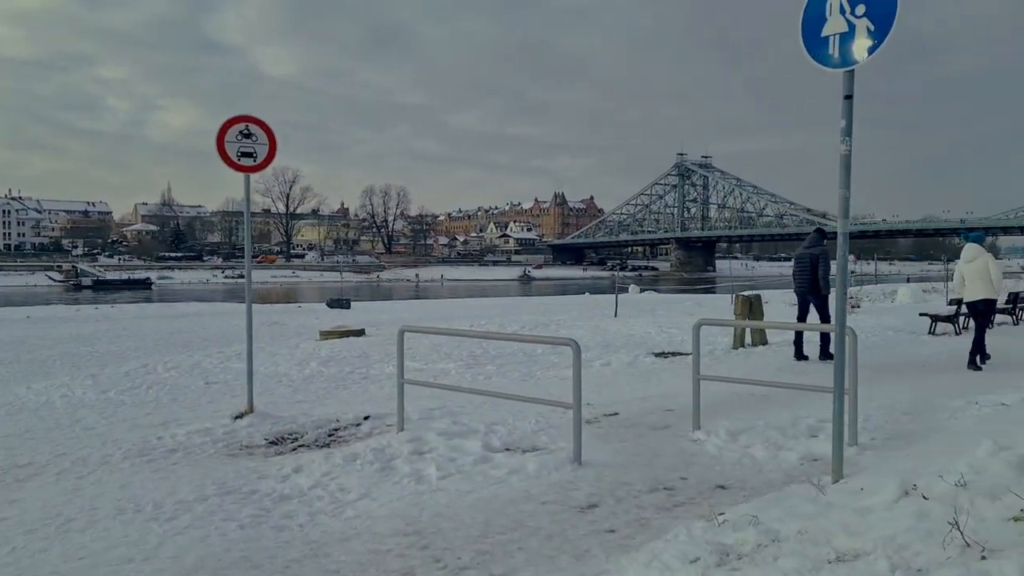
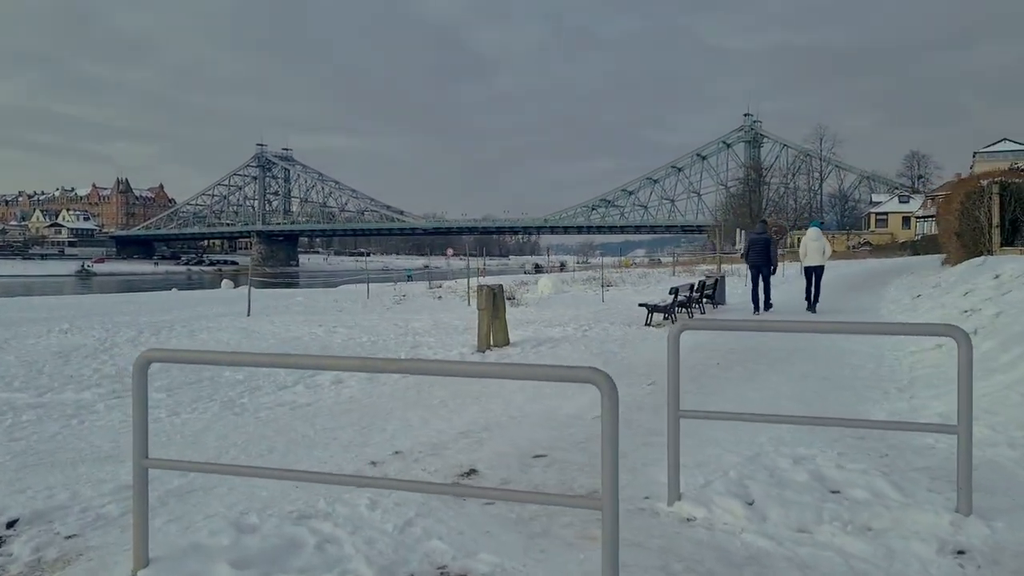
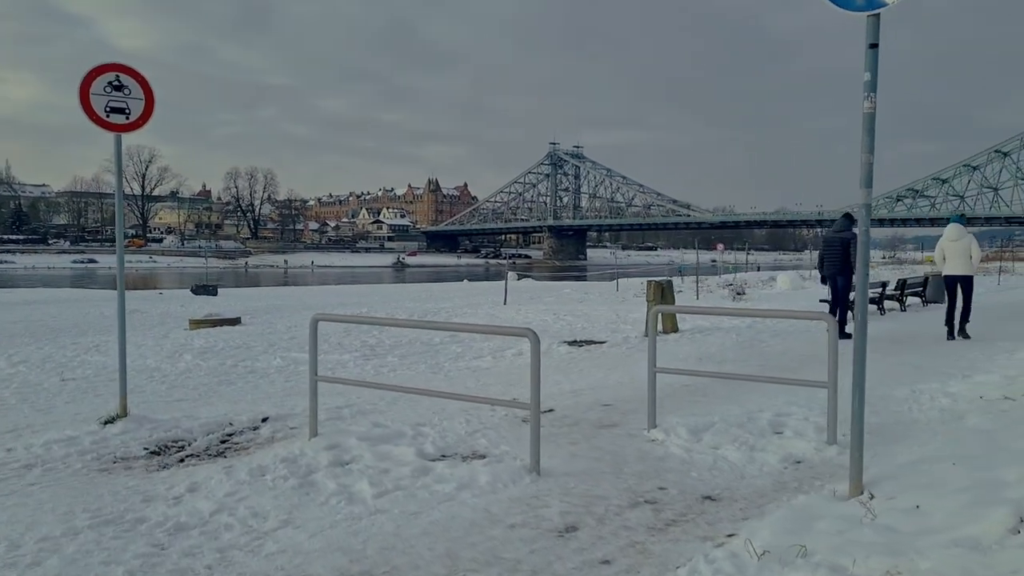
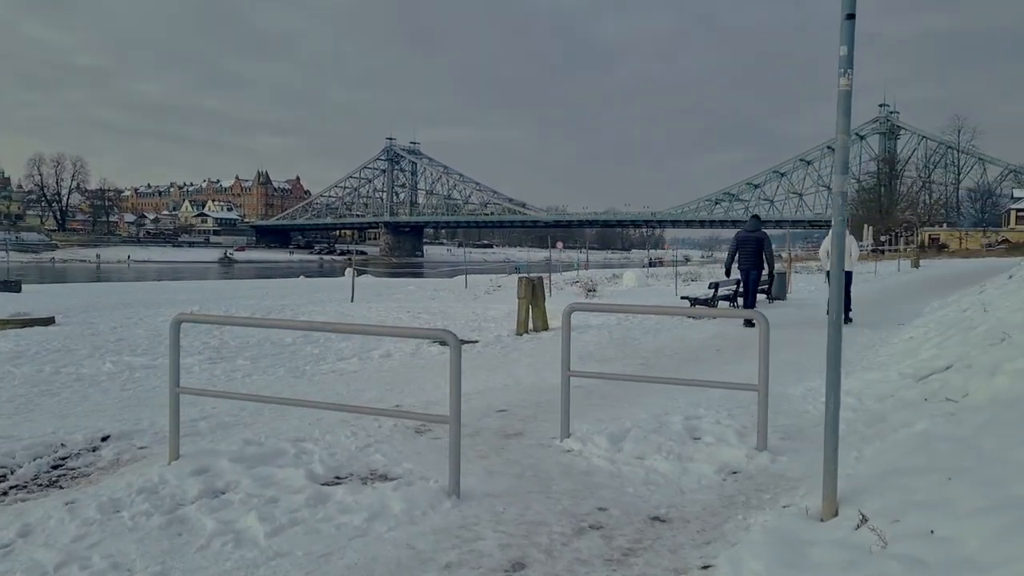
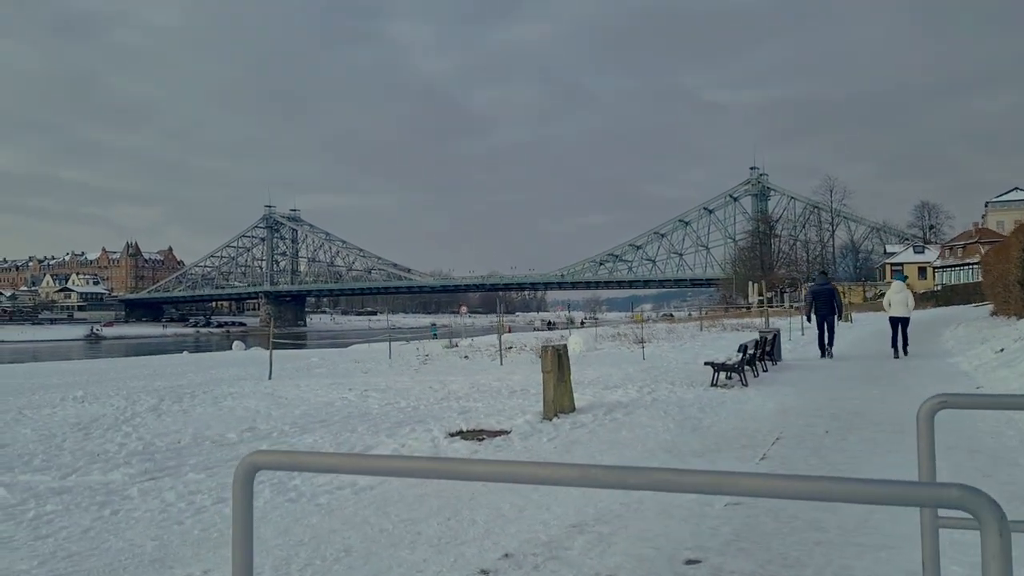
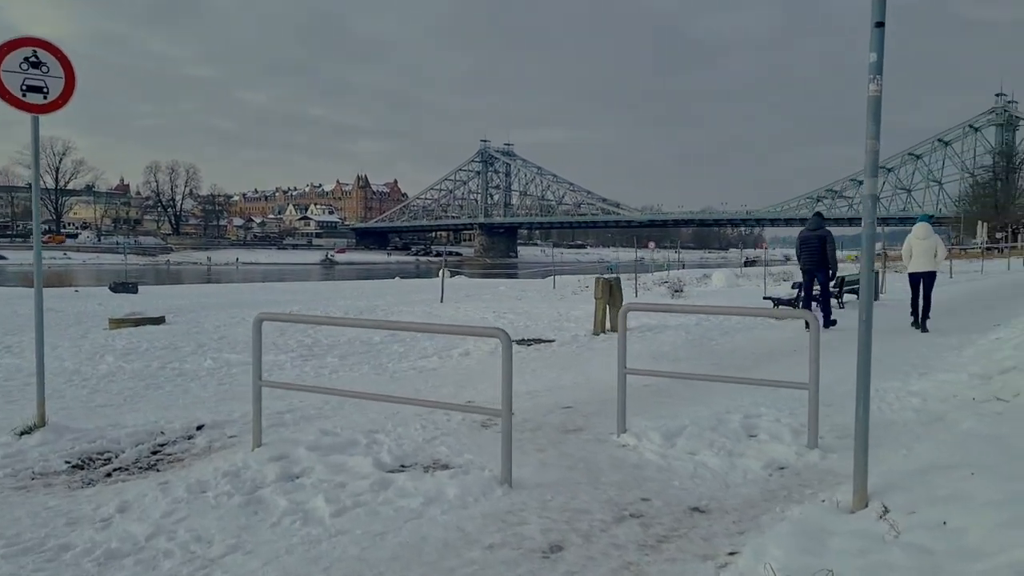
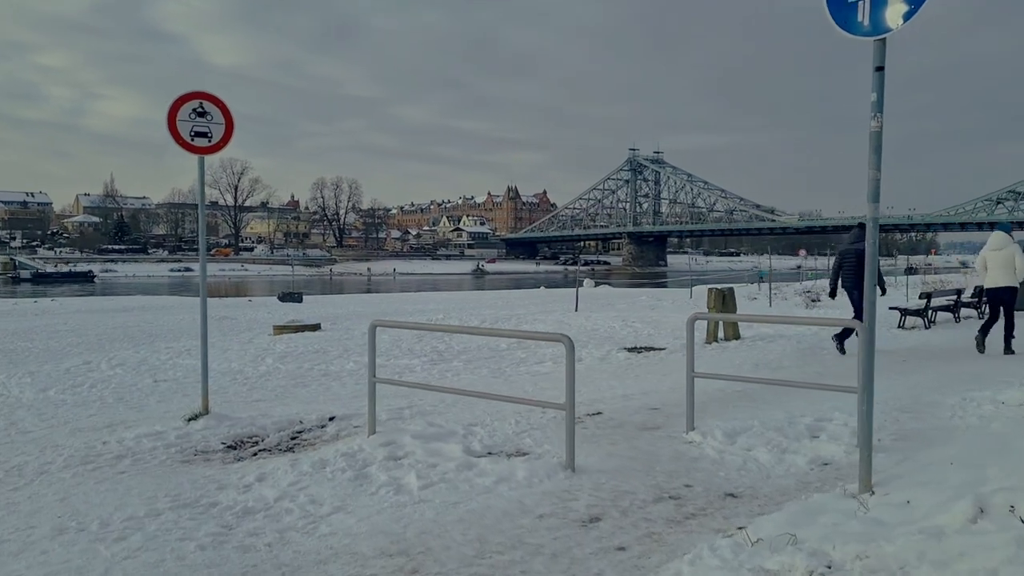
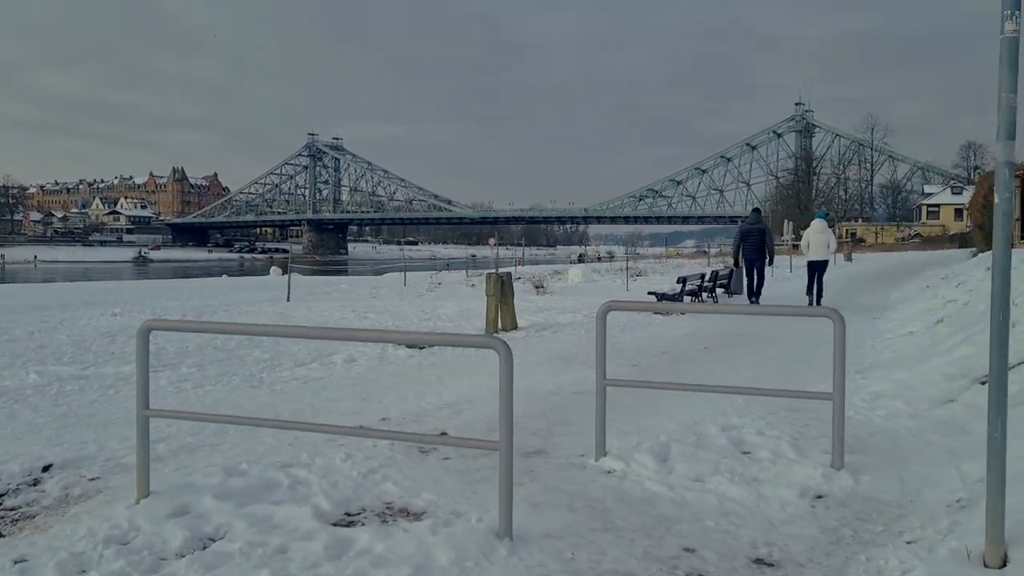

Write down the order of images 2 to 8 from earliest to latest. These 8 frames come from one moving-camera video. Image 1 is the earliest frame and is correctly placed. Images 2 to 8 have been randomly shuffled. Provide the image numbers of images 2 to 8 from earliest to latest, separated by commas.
7, 3, 6, 4, 8, 2, 5
